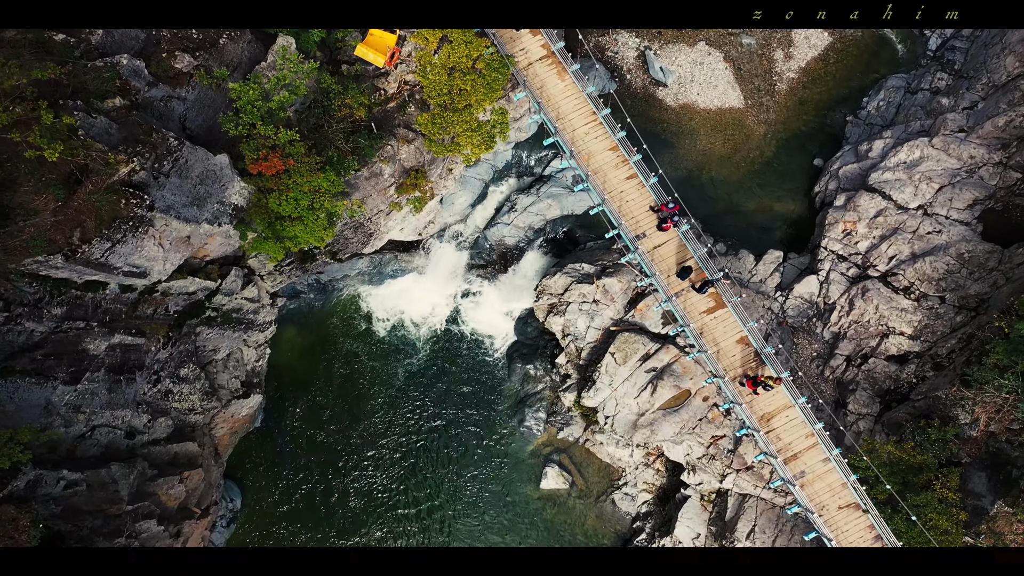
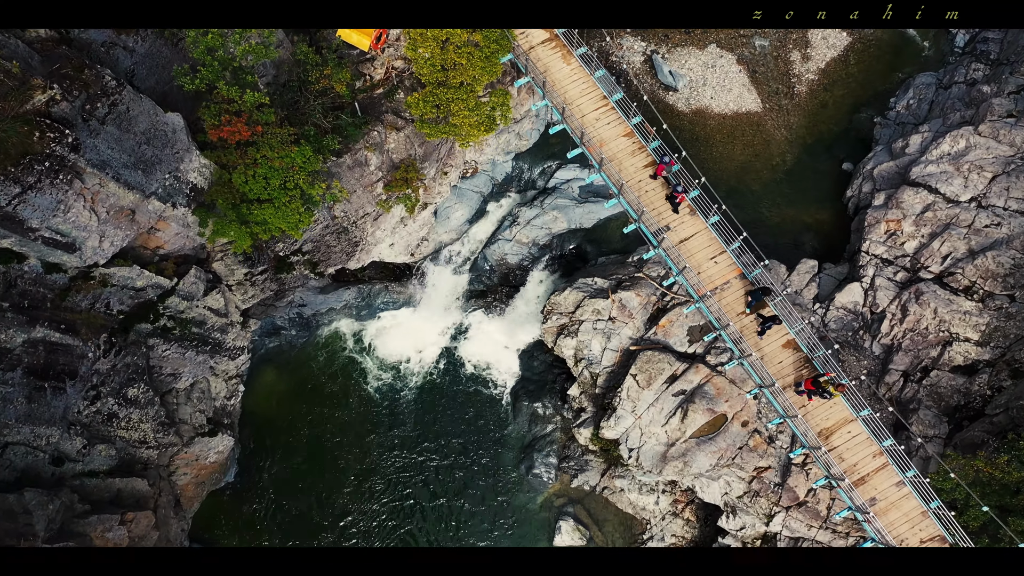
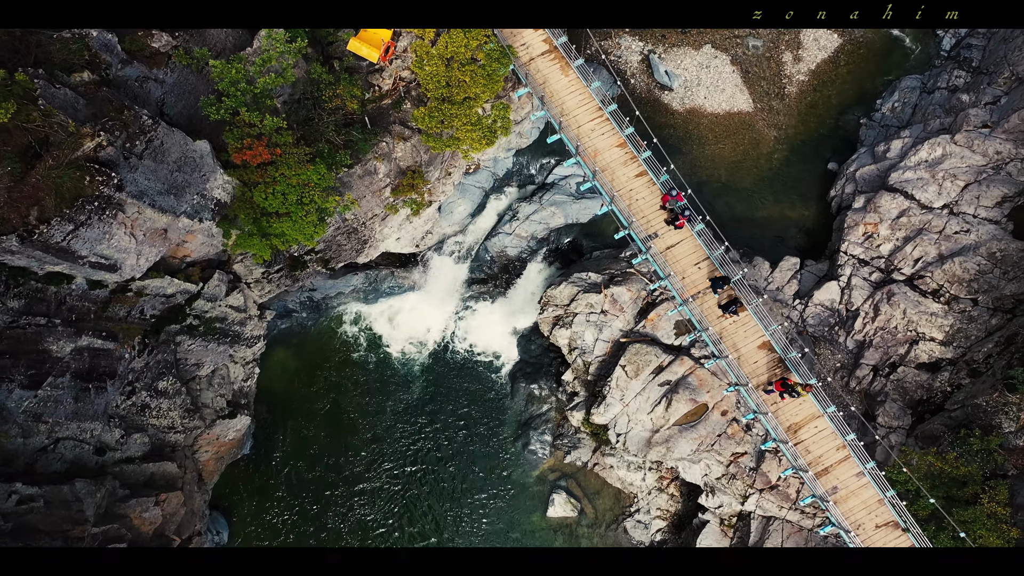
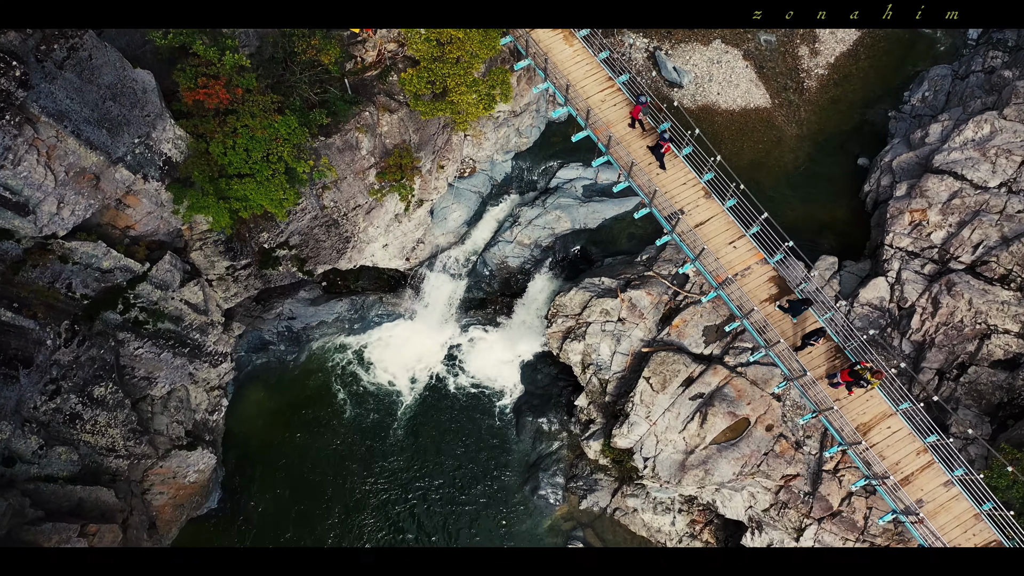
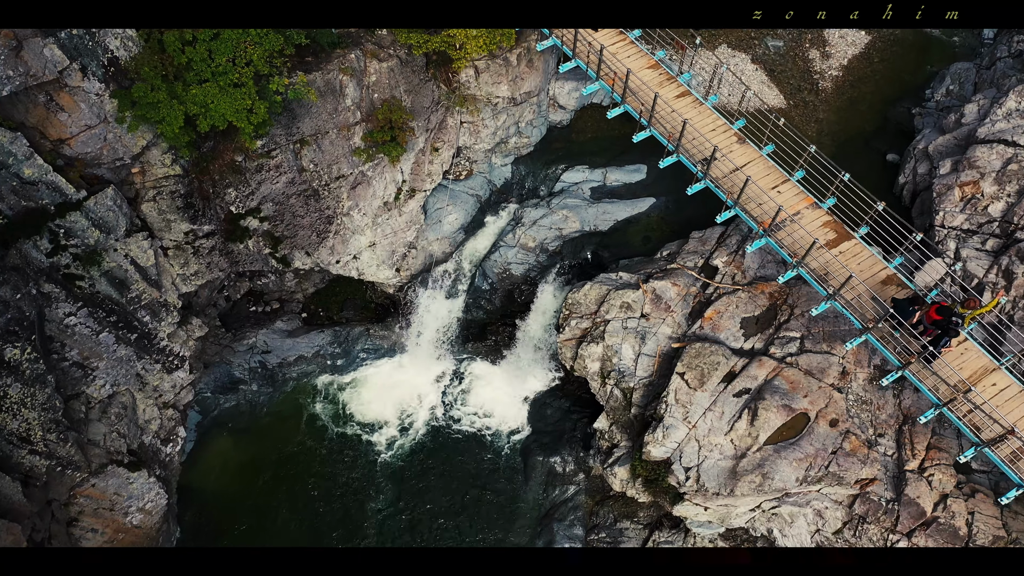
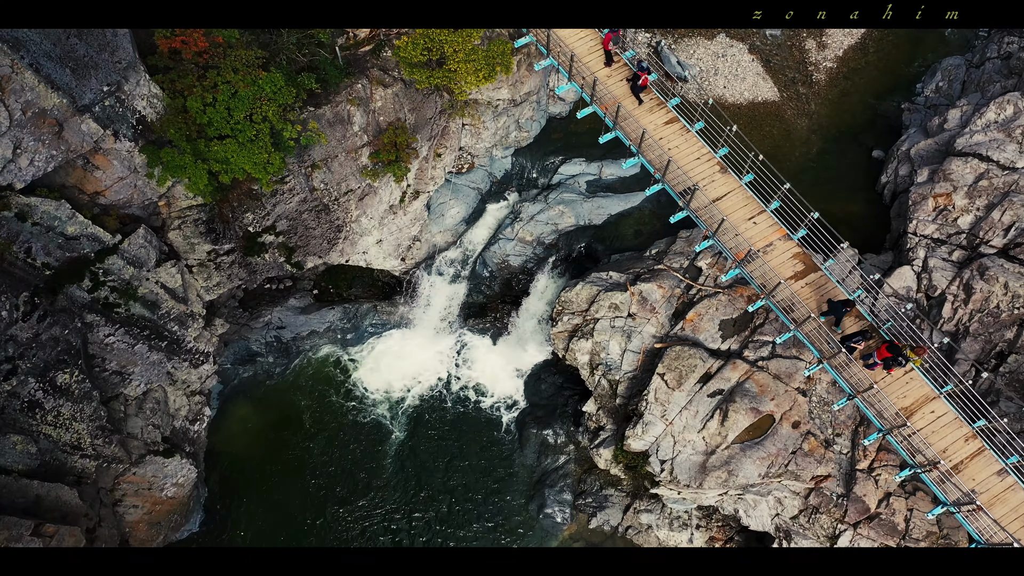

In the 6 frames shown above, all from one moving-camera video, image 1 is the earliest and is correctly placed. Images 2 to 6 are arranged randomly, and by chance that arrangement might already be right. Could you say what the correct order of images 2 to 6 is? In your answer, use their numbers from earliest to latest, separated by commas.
3, 2, 4, 6, 5
